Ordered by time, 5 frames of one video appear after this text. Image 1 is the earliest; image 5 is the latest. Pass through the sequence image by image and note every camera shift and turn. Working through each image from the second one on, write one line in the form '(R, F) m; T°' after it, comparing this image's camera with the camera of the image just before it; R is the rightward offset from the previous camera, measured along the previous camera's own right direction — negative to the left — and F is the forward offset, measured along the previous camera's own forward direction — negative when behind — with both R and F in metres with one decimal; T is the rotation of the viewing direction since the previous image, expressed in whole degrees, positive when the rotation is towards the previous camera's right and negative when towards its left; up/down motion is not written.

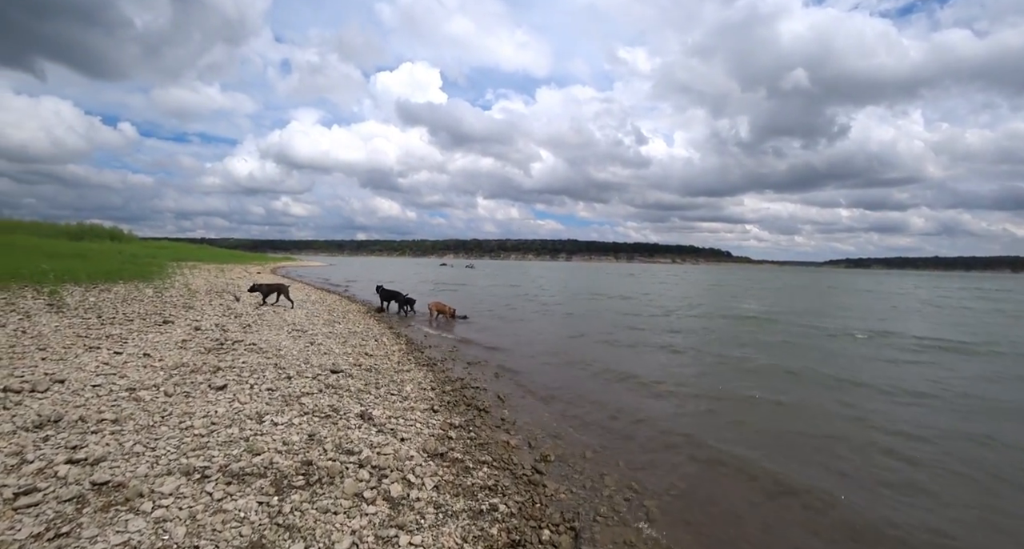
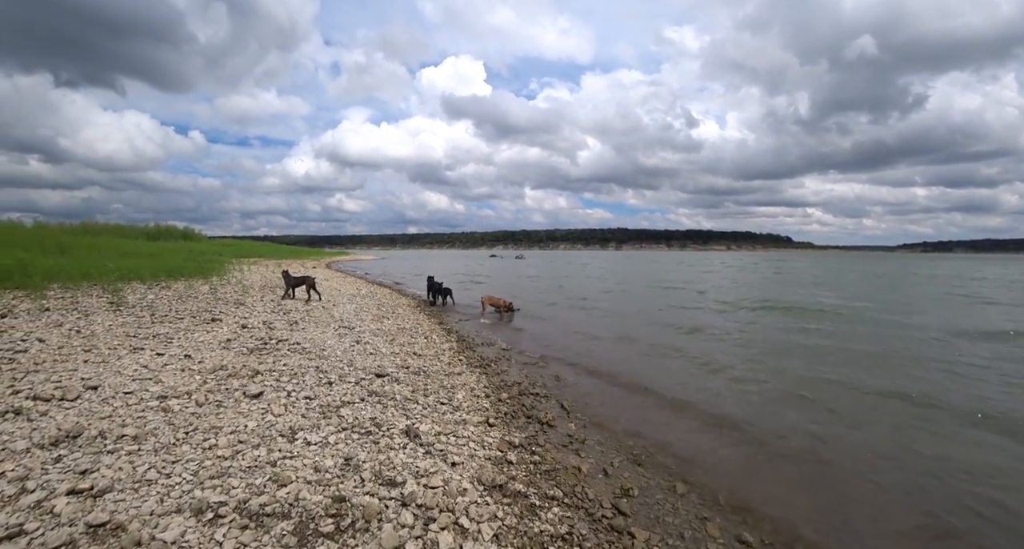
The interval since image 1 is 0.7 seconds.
(-0.3, +1.4) m; -6°
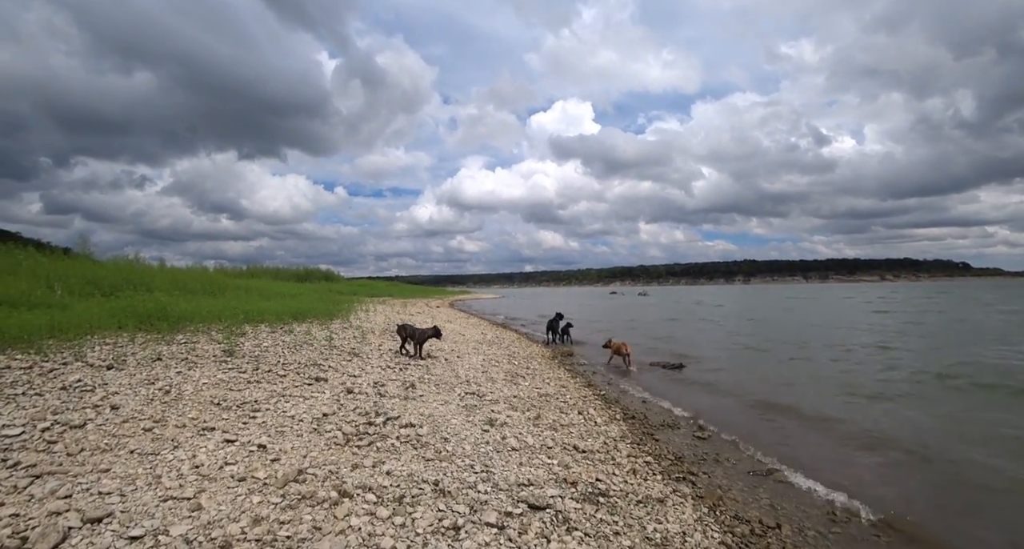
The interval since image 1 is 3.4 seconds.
(-1.7, +4.0) m; -14°
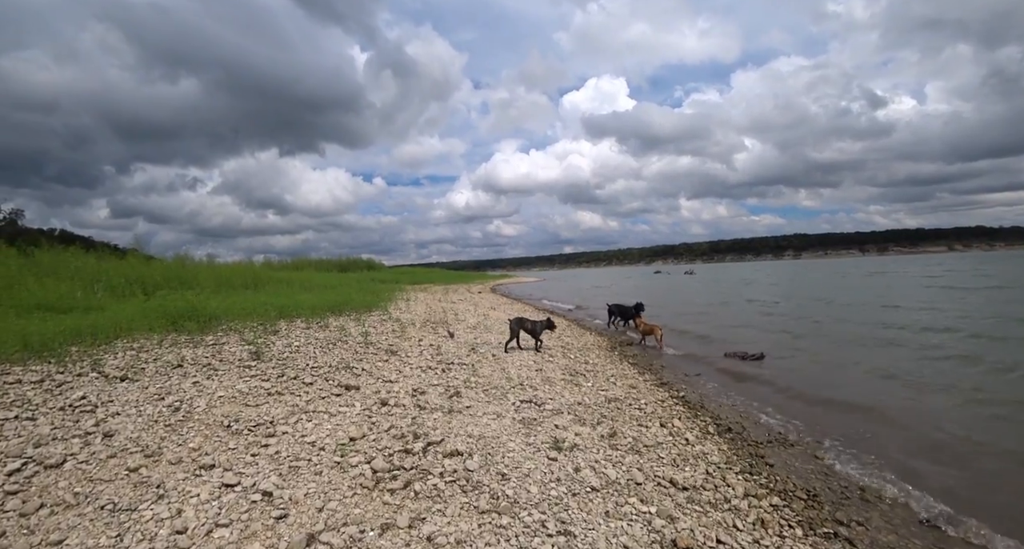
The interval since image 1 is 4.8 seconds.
(-0.4, +2.0) m; -5°
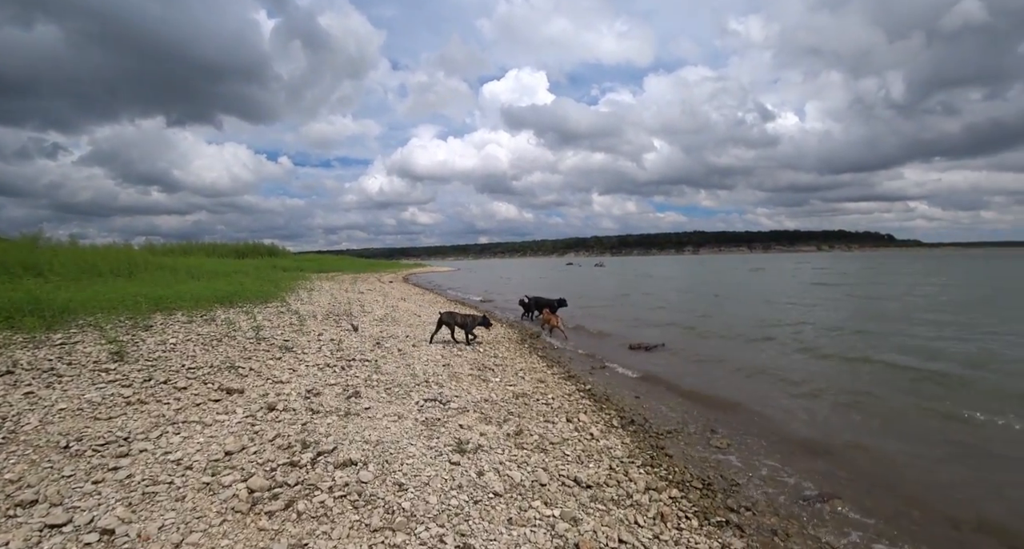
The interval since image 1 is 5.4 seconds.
(+0.2, +0.4) m; +10°
